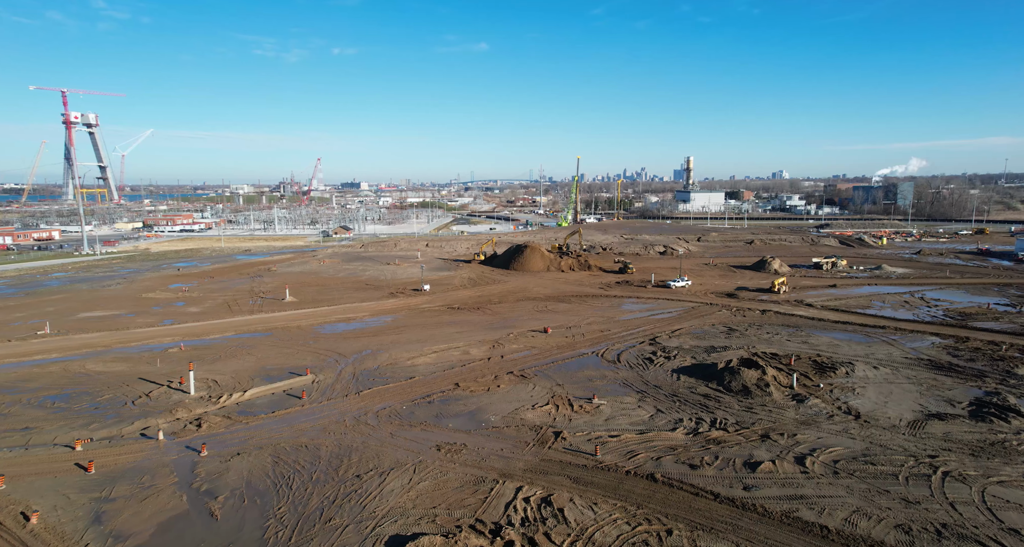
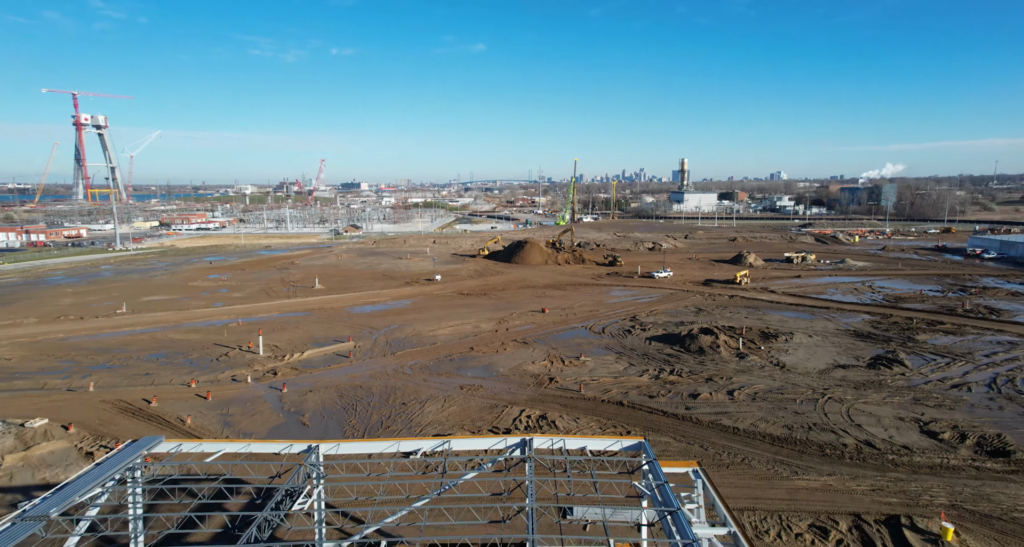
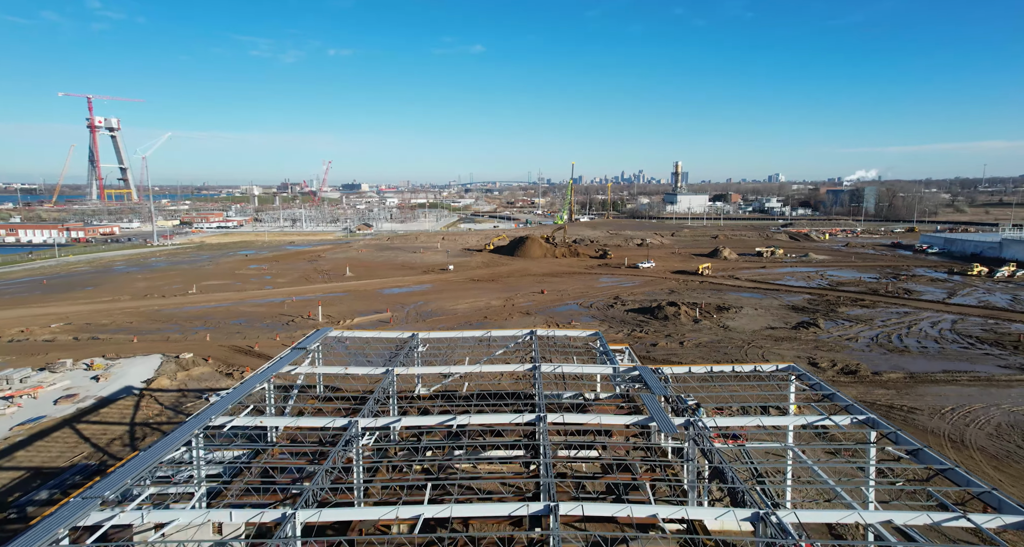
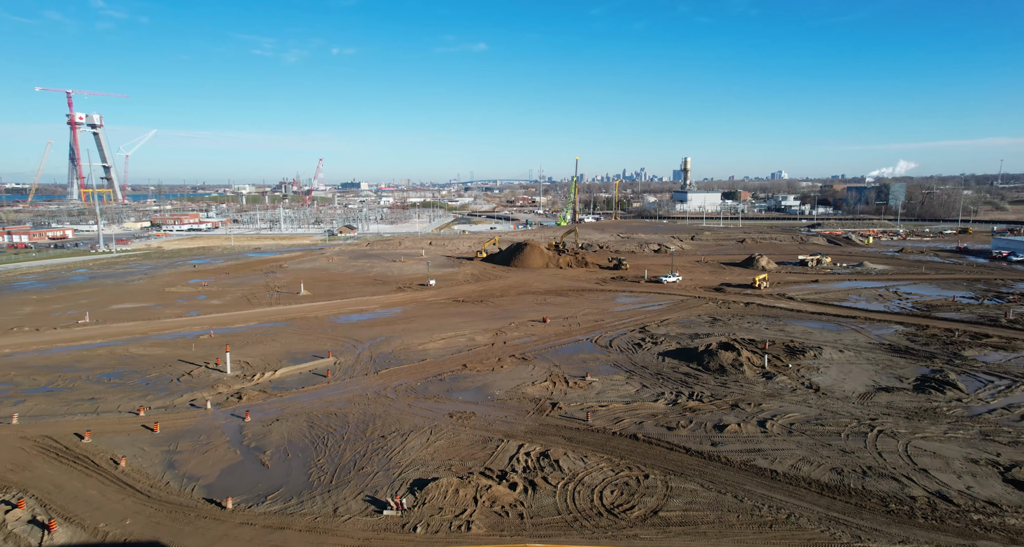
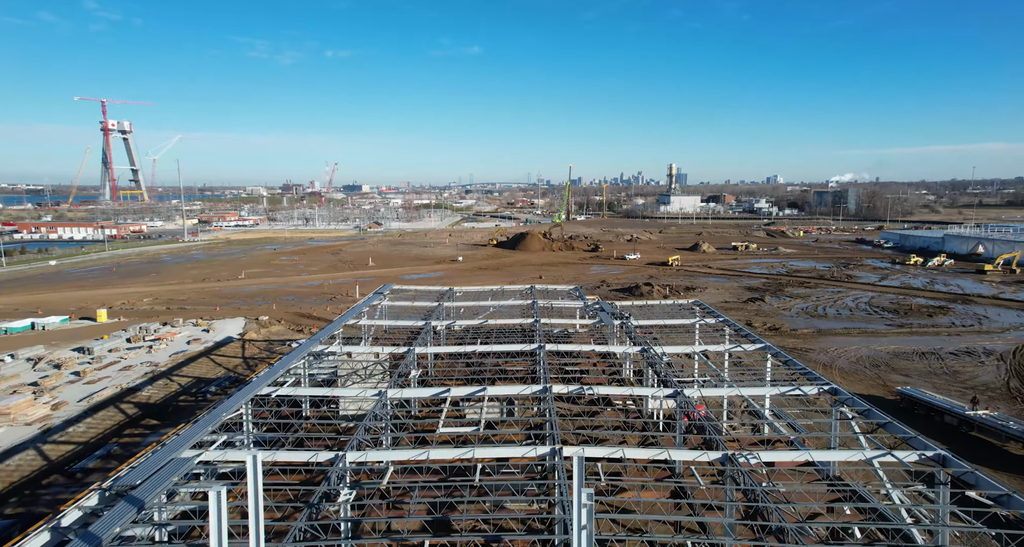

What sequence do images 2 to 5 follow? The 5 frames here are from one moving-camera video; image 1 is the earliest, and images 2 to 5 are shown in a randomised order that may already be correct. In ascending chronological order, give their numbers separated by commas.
4, 2, 3, 5
